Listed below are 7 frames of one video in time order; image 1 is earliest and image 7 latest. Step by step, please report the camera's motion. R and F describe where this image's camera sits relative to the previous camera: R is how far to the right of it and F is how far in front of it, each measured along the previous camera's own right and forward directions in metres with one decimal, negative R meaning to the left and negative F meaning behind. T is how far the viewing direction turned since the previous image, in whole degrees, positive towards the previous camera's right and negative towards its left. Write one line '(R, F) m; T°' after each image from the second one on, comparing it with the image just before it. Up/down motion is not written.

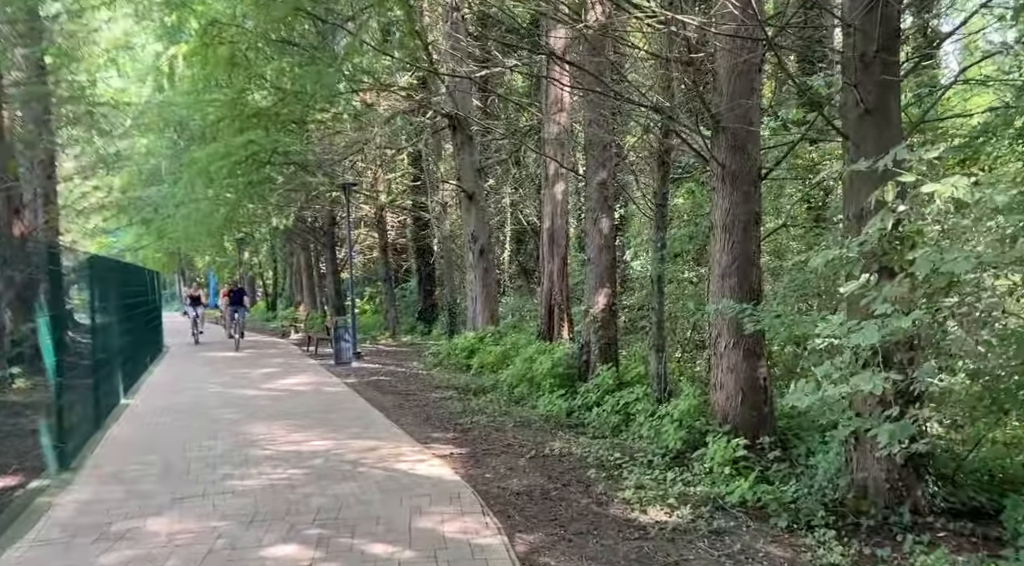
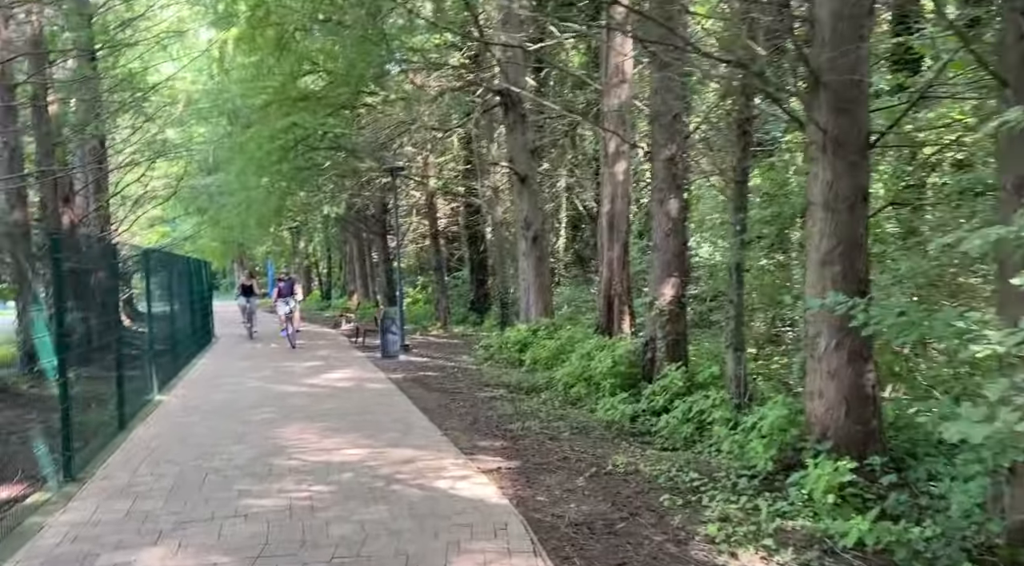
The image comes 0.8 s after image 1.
(0.0, +1.2) m; -4°
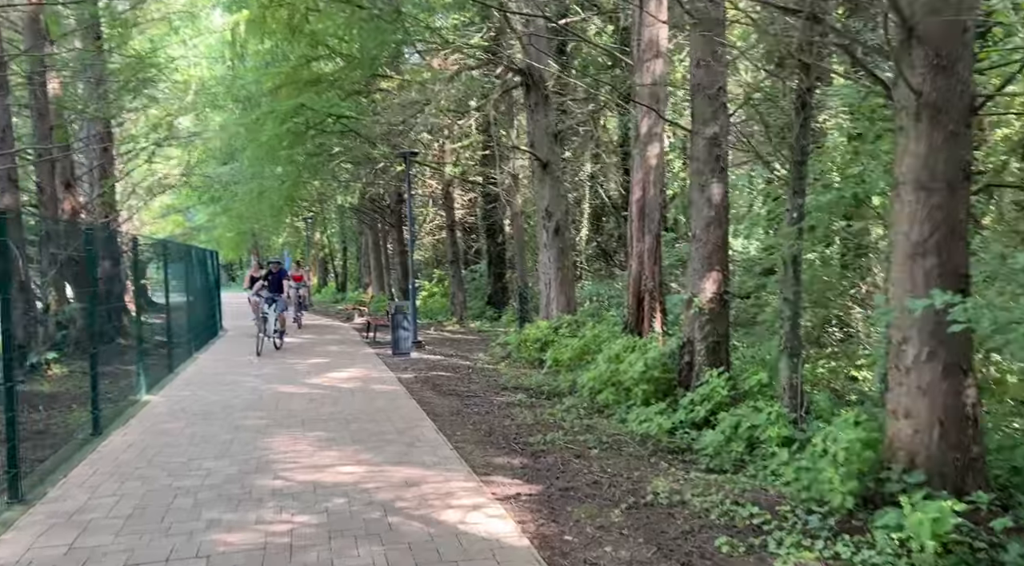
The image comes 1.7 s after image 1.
(0.0, +1.1) m; -1°
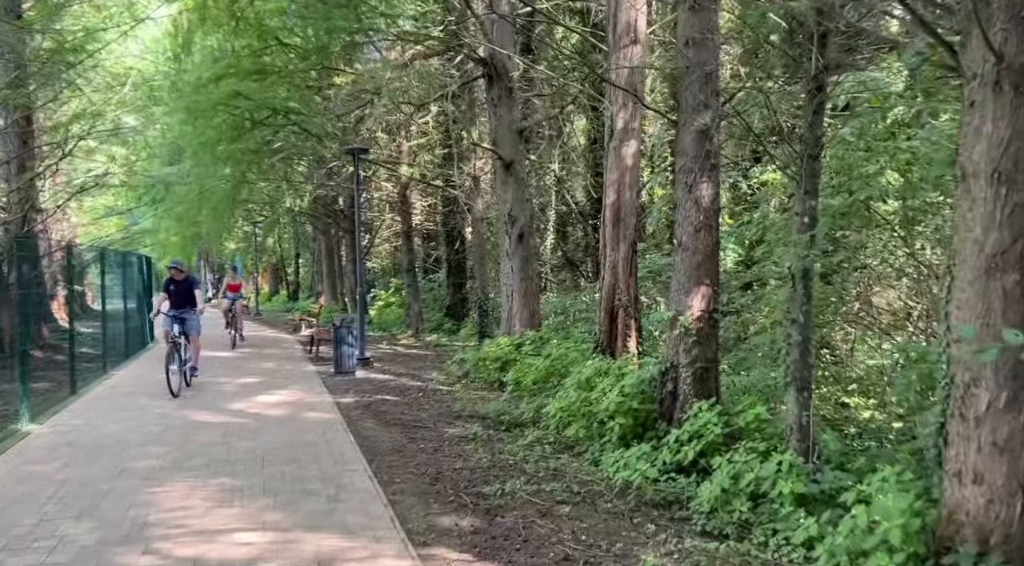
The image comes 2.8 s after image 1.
(+0.1, +1.5) m; +2°
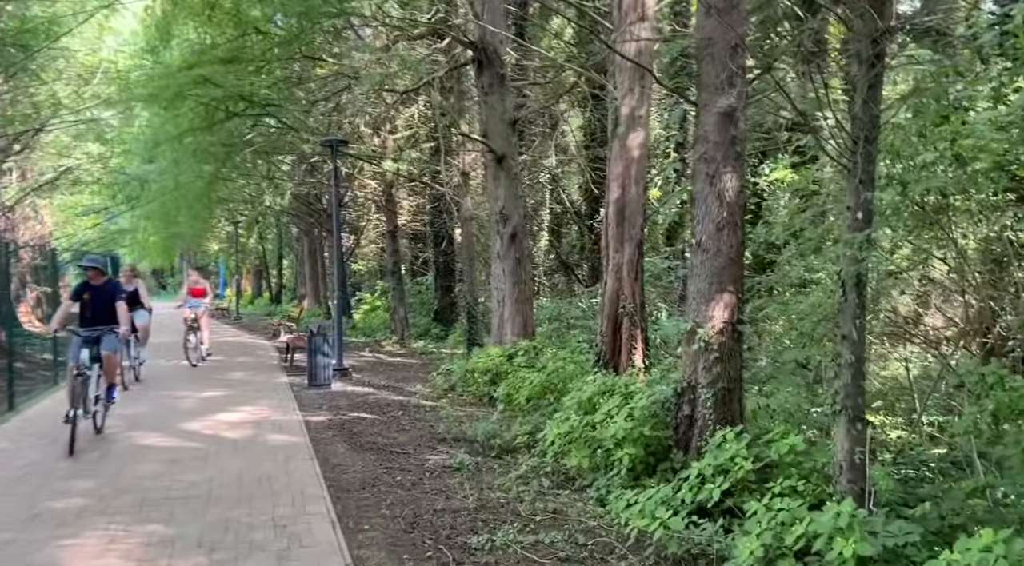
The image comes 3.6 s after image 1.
(0.0, +1.2) m; +1°
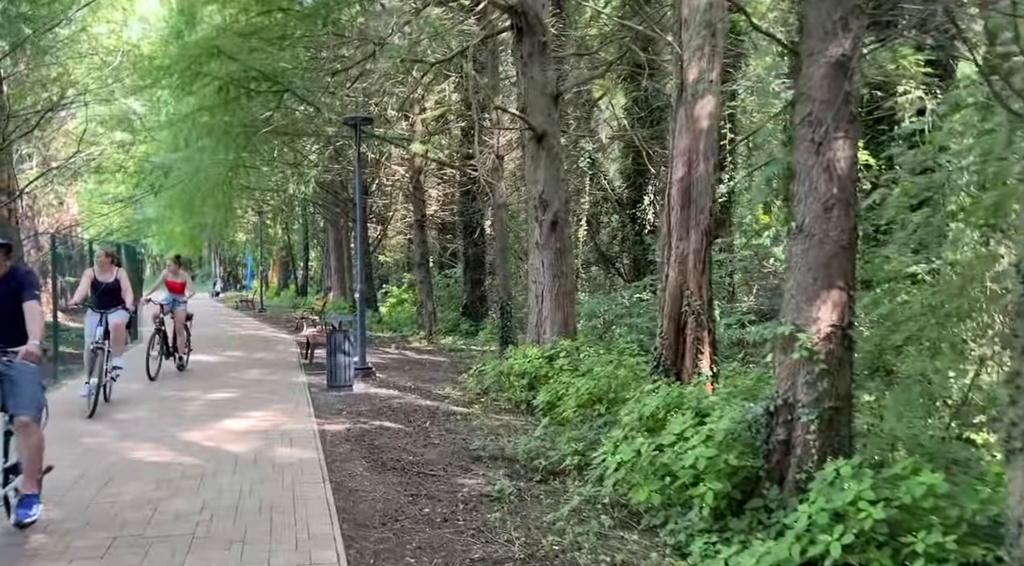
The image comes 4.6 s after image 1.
(-0.2, +1.3) m; -2°
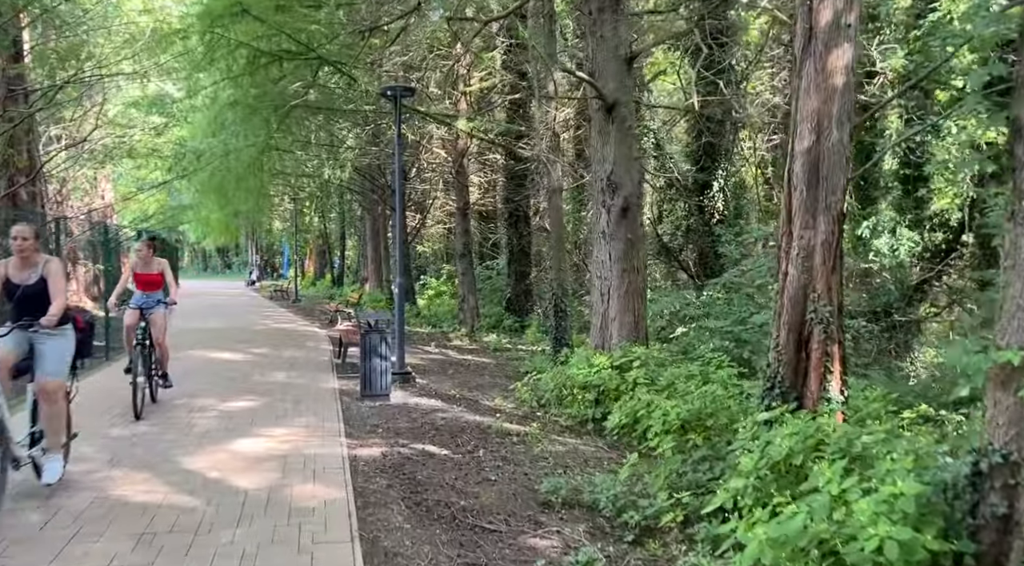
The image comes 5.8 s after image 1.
(-0.3, +1.7) m; -2°
